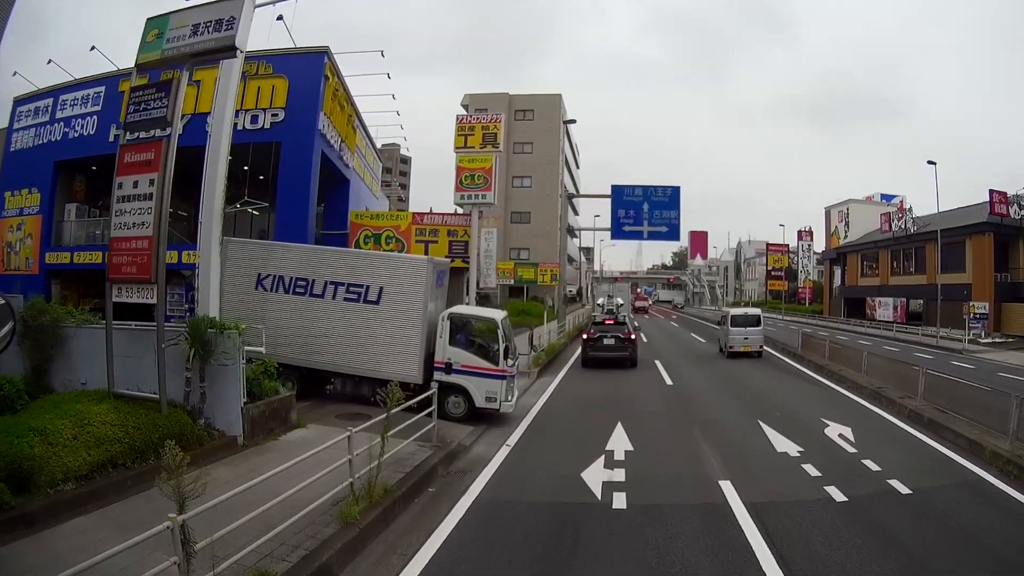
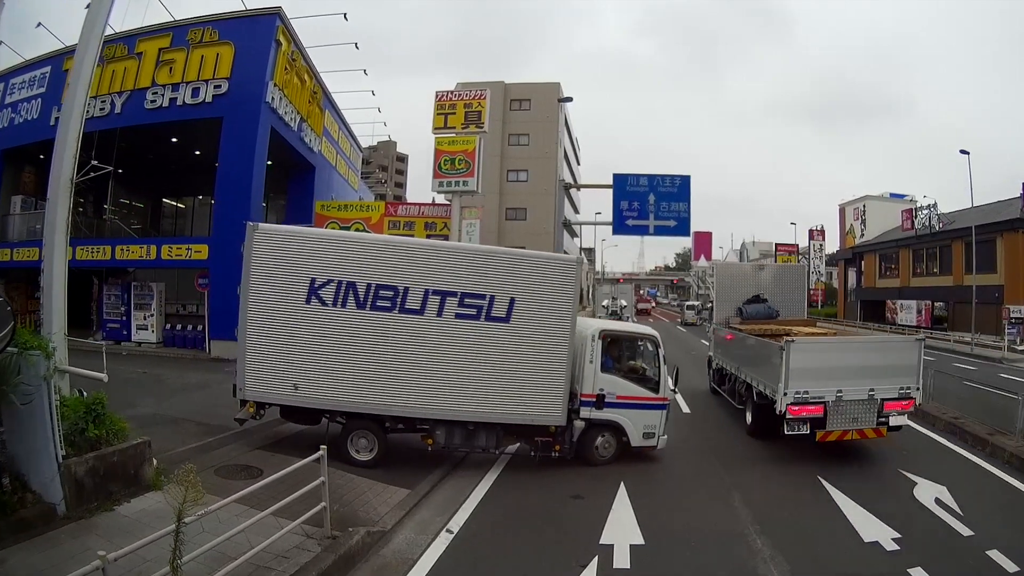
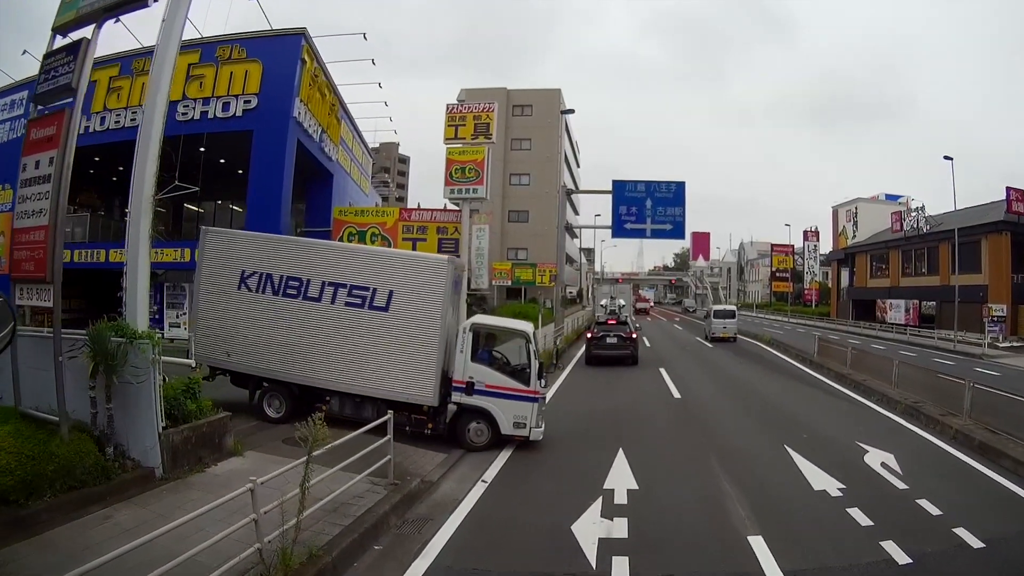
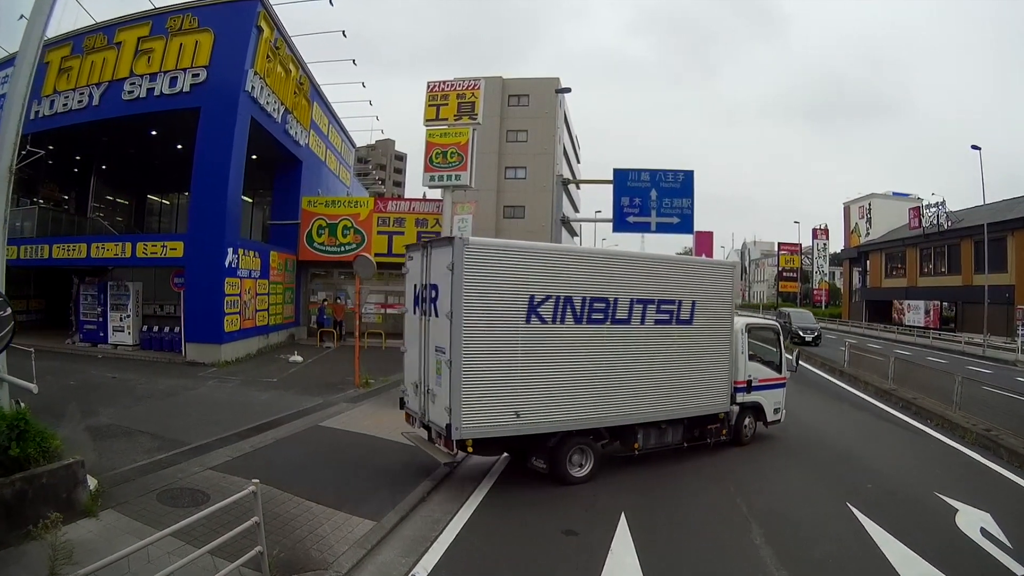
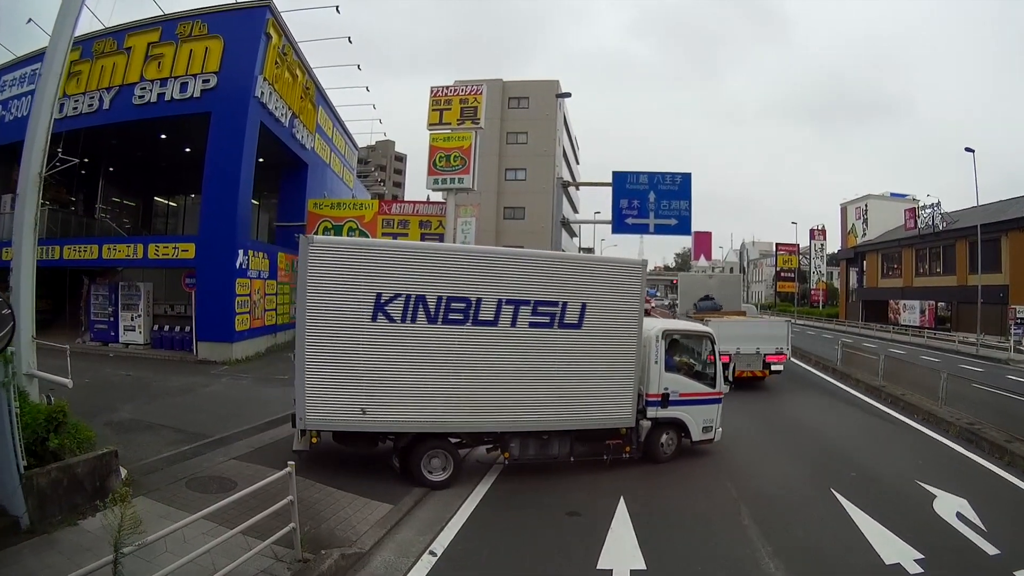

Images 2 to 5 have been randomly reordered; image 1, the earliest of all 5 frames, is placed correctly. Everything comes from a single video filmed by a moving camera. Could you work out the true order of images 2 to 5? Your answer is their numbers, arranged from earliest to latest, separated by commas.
3, 2, 5, 4
